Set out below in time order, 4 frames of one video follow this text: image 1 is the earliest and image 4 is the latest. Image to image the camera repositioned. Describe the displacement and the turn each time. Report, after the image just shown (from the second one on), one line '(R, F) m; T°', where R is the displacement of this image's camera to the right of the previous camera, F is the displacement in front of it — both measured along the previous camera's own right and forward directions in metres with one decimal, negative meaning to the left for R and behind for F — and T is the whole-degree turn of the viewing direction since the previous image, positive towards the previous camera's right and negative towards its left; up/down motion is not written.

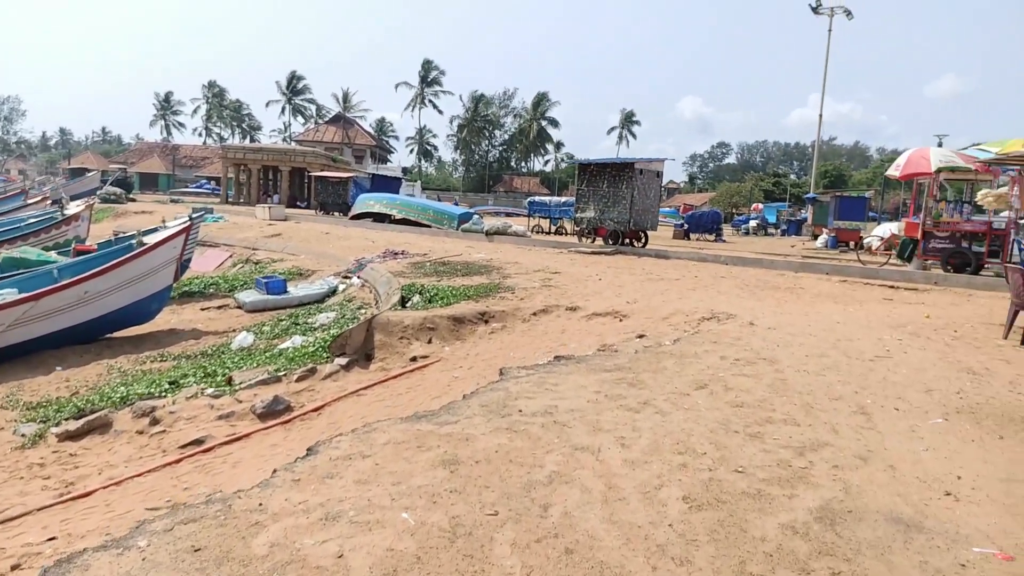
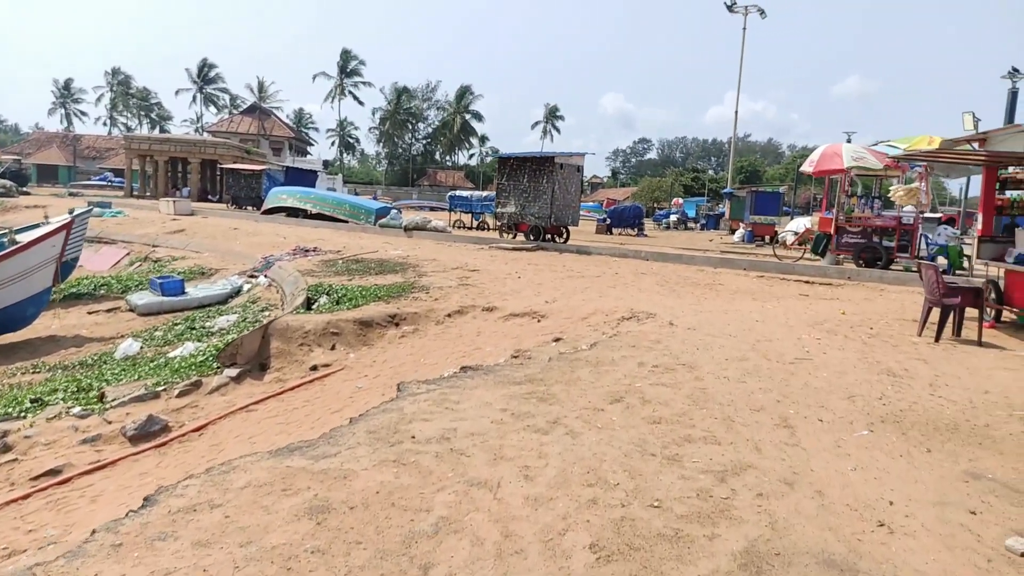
(+0.2, +0.6) m; +6°
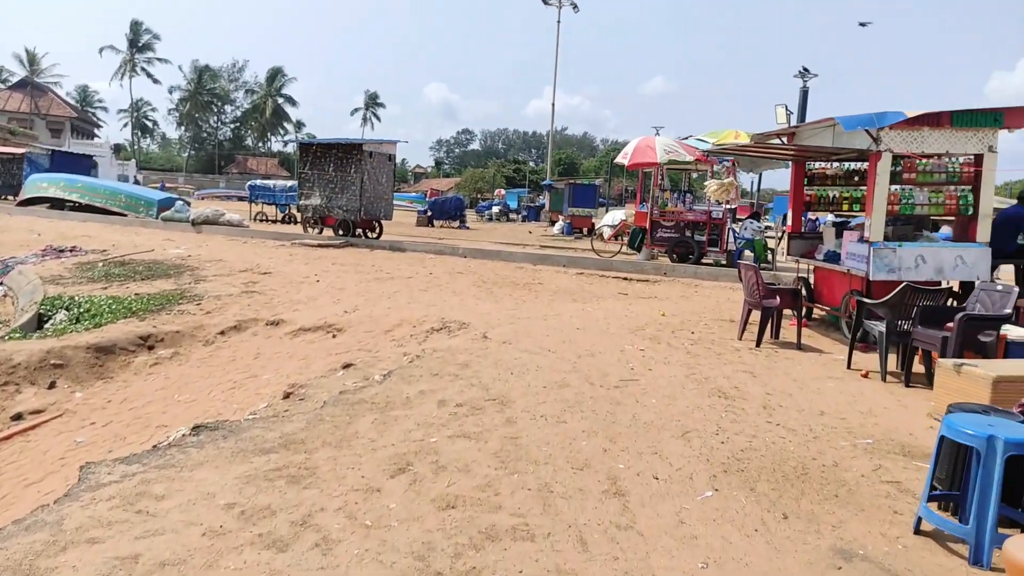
(+0.4, +1.3) m; +13°
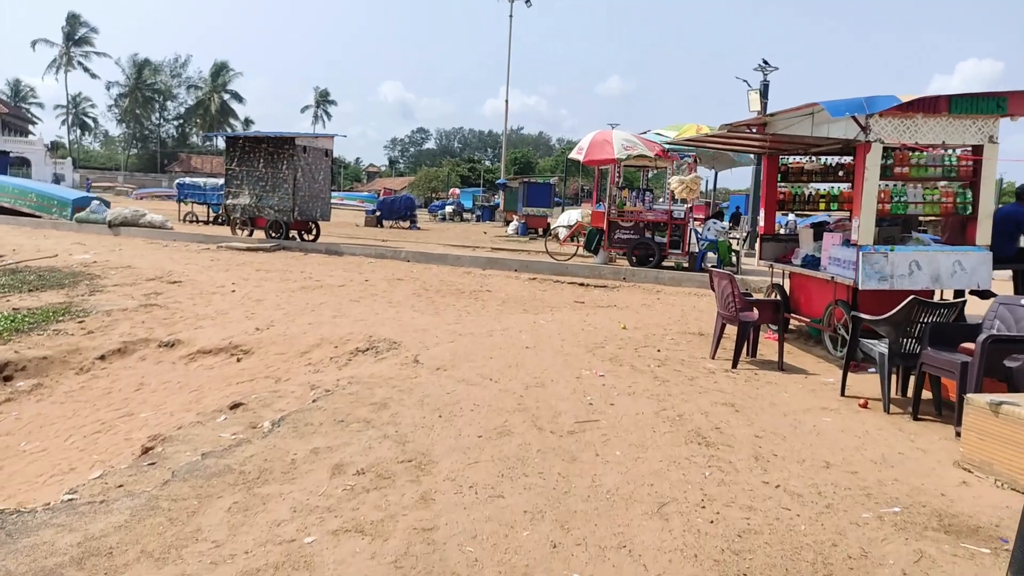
(+0.2, +1.3) m; +3°
